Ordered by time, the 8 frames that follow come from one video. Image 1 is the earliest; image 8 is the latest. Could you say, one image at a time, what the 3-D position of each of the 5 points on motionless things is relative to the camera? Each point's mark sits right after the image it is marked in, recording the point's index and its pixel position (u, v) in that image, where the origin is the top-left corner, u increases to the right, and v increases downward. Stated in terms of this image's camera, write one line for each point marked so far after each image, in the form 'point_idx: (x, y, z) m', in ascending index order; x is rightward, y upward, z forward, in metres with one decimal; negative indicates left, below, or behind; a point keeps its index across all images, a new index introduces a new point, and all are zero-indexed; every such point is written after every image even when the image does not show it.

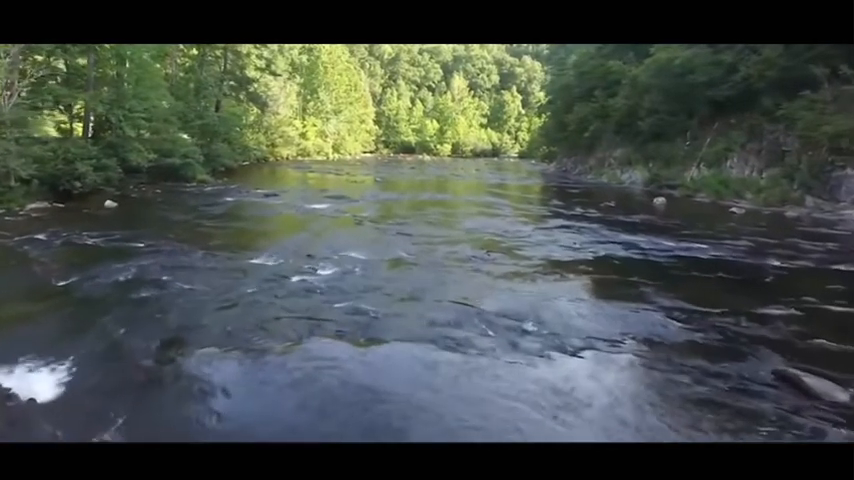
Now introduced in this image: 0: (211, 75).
0: (-5.8, +4.4, +16.0) m
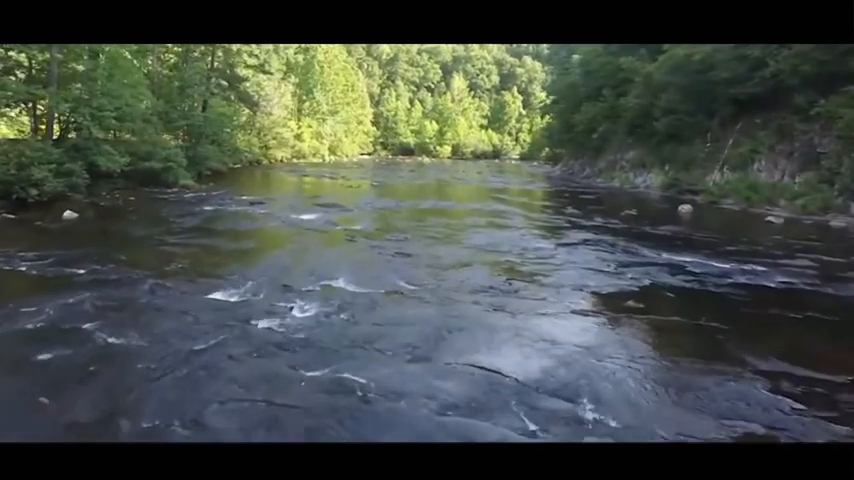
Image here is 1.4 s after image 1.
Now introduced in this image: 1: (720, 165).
0: (-5.8, +4.2, +15.0) m
1: (+6.1, +1.6, +12.6) m
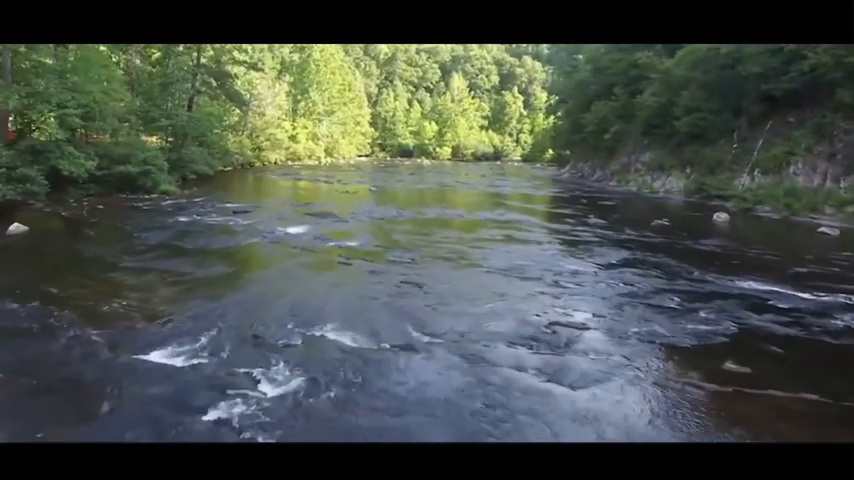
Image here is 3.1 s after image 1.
0: (-5.7, +4.0, +13.9) m
1: (+6.2, +1.4, +11.6) m
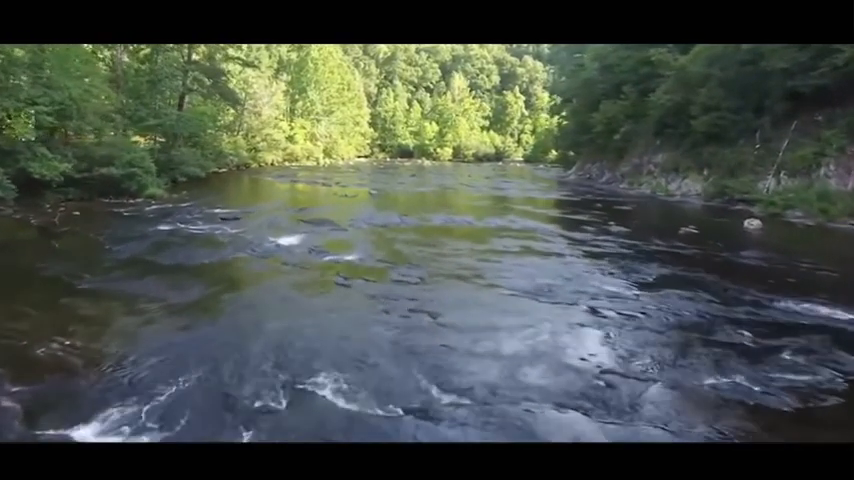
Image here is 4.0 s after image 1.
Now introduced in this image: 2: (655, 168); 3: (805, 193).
0: (-5.7, +3.9, +13.2) m
1: (+6.2, +1.3, +10.8) m
2: (+5.5, +1.7, +14.7) m
3: (+5.9, +0.7, +9.5) m
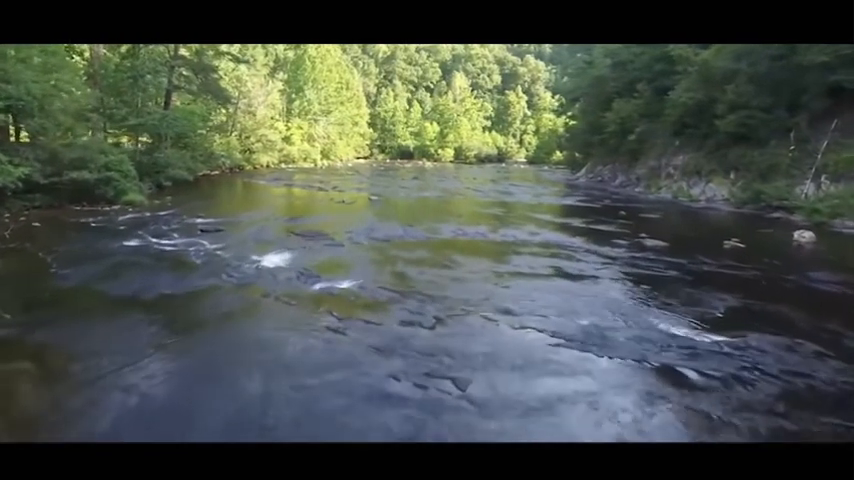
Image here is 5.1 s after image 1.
0: (-5.6, +3.7, +12.2) m
1: (+6.3, +1.1, +9.9) m
2: (+5.6, +1.6, +13.7) m
3: (+6.0, +0.6, +8.5) m
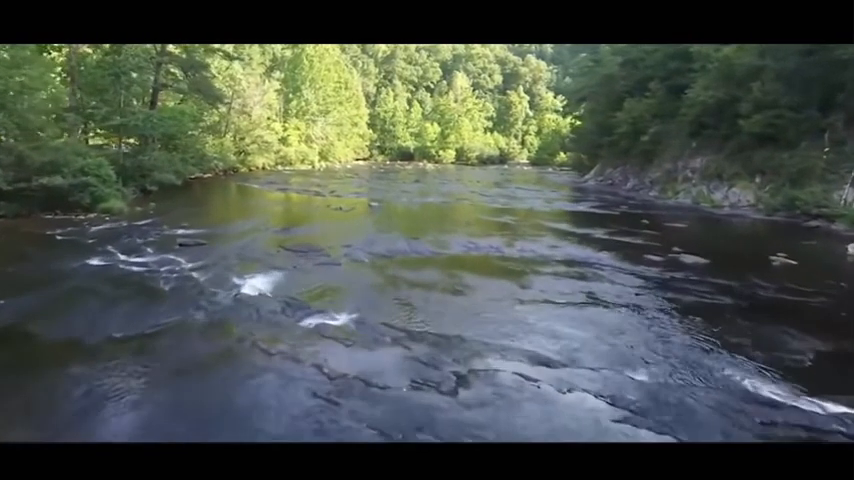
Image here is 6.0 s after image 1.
0: (-5.5, +3.5, +11.4) m
1: (+6.4, +0.9, +9.1) m
2: (+5.7, +1.4, +12.9) m
3: (+6.1, +0.4, +7.7) m
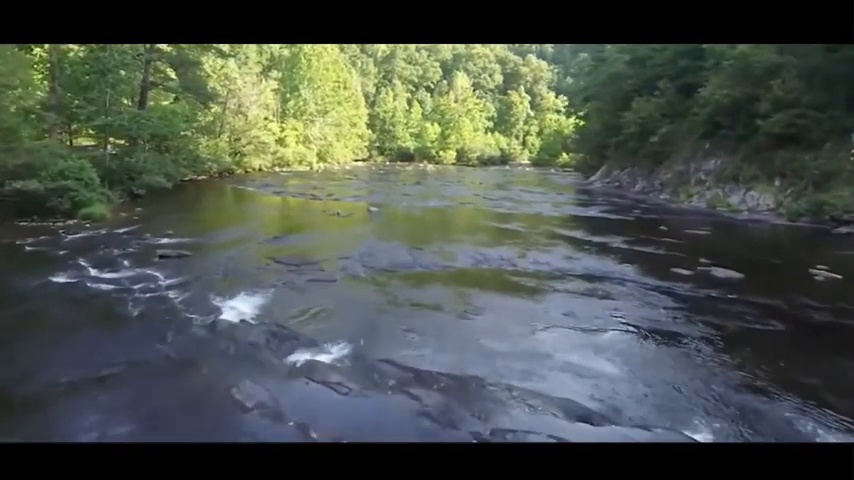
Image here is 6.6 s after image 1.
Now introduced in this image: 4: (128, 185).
0: (-5.5, +3.4, +10.8) m
1: (+6.4, +0.8, +8.5) m
2: (+5.7, +1.3, +12.4) m
3: (+6.2, +0.3, +7.2) m
4: (-5.1, +0.9, +10.3) m
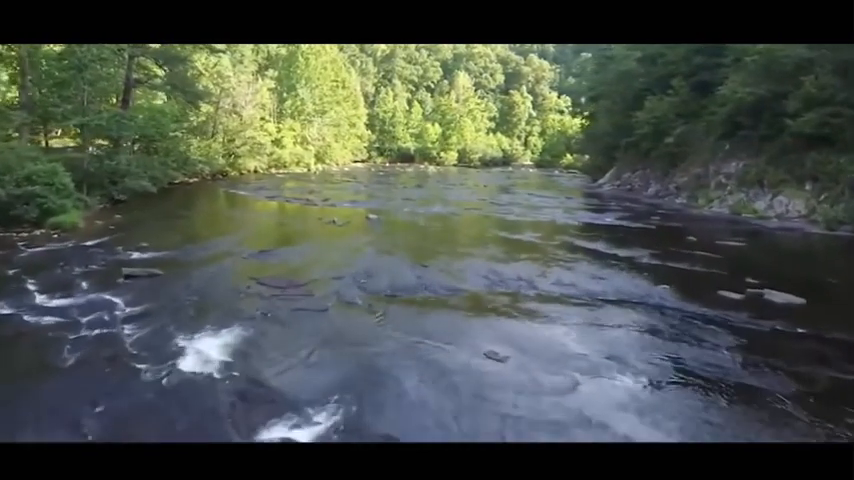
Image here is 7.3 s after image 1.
0: (-5.4, +3.3, +10.0) m
1: (+6.5, +0.7, +7.7) m
2: (+5.8, +1.1, +11.6) m
3: (+6.2, +0.2, +6.4) m
4: (-5.1, +0.8, +9.5) m
